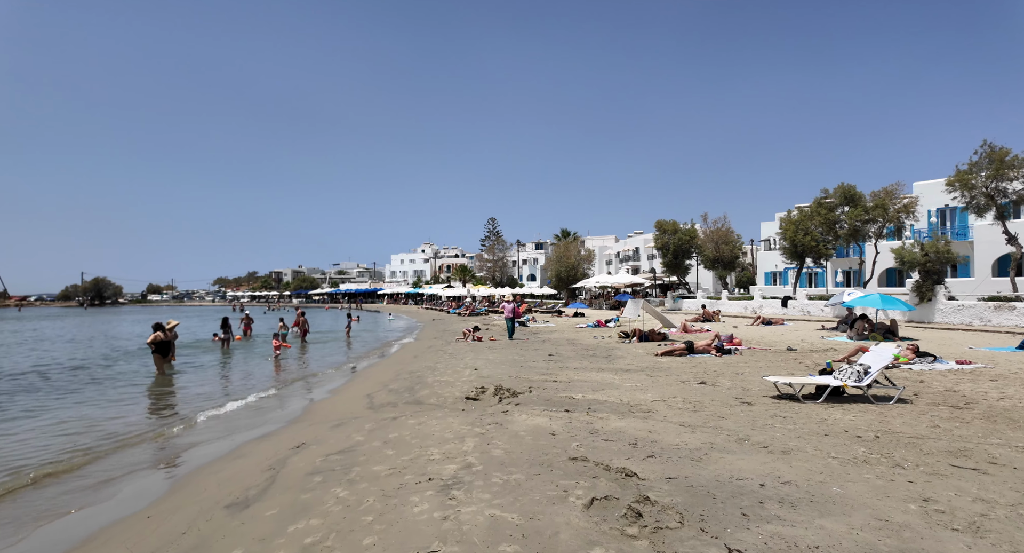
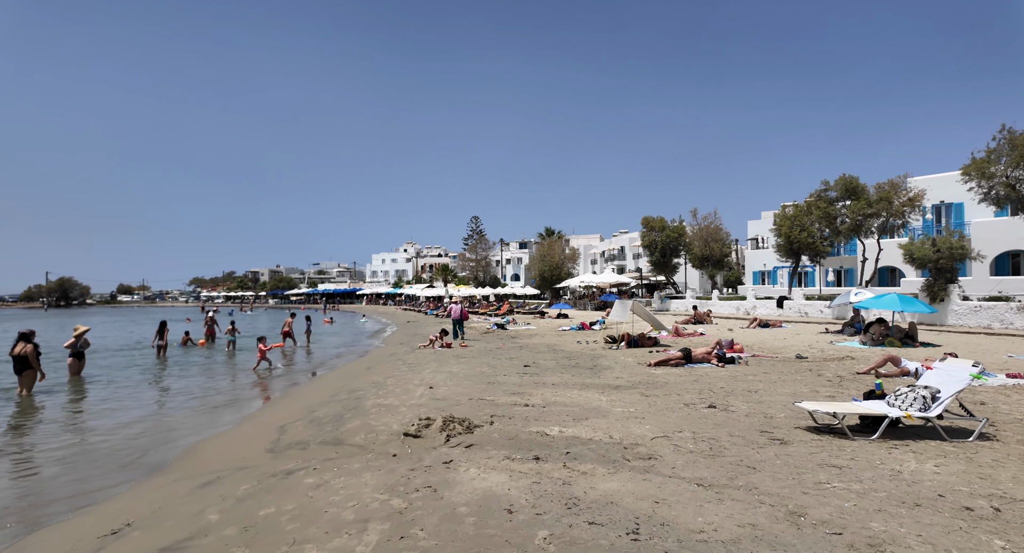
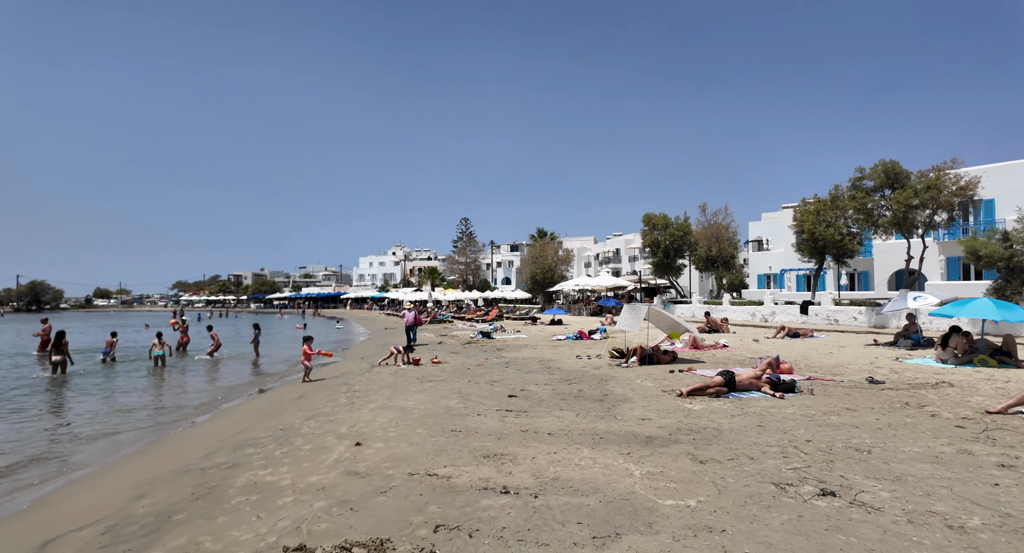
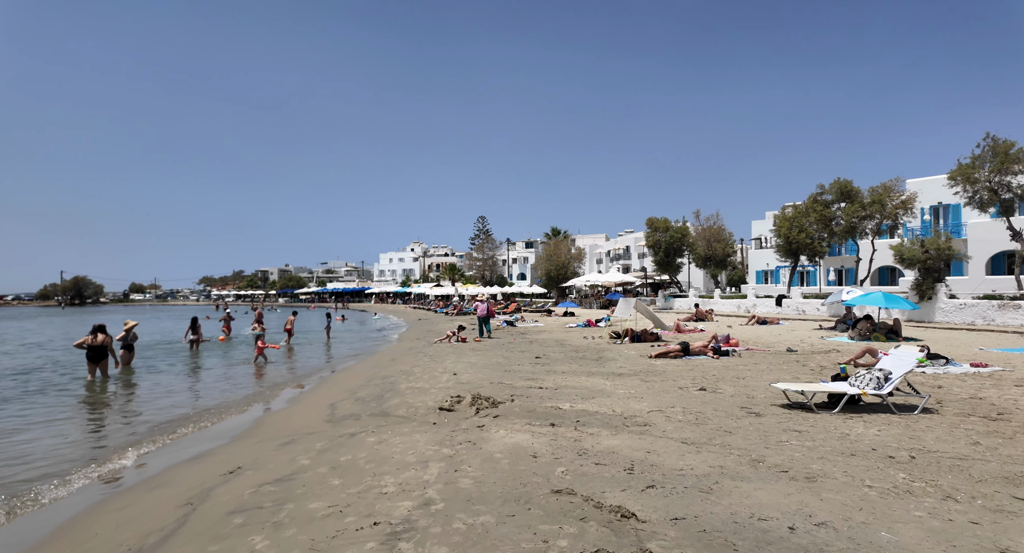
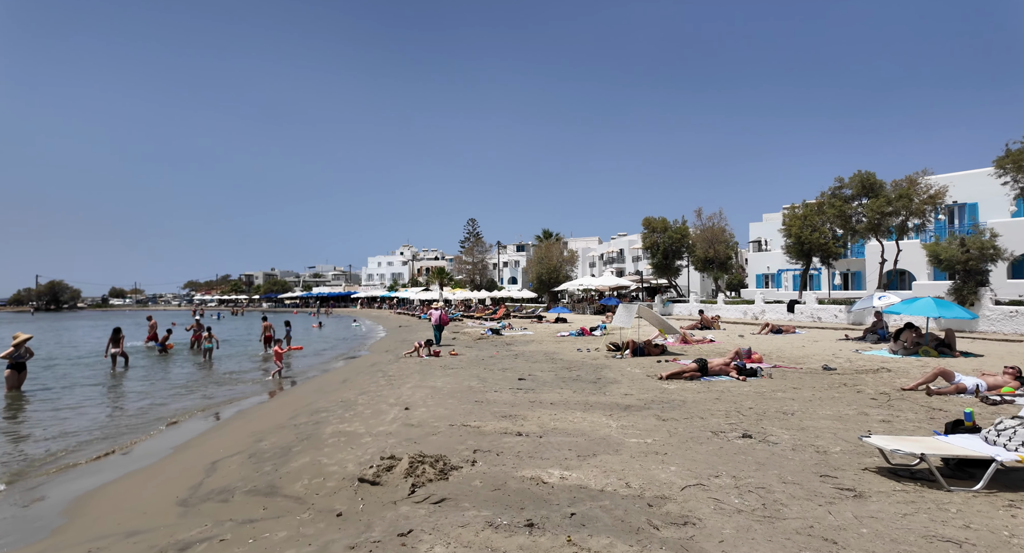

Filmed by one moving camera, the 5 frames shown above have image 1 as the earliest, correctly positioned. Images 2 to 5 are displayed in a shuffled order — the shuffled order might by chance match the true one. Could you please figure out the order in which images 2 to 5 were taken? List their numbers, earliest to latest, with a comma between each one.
4, 2, 5, 3
